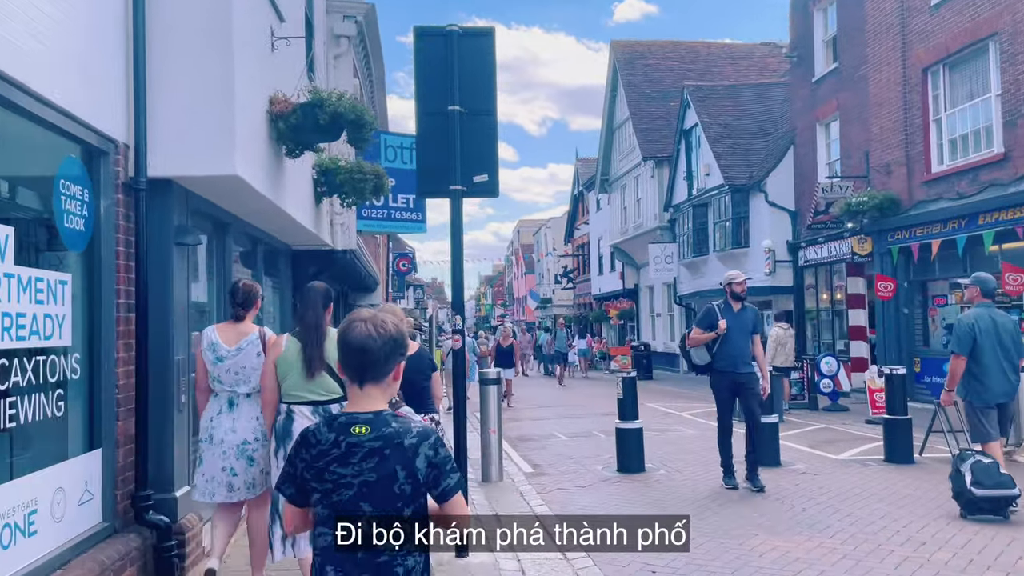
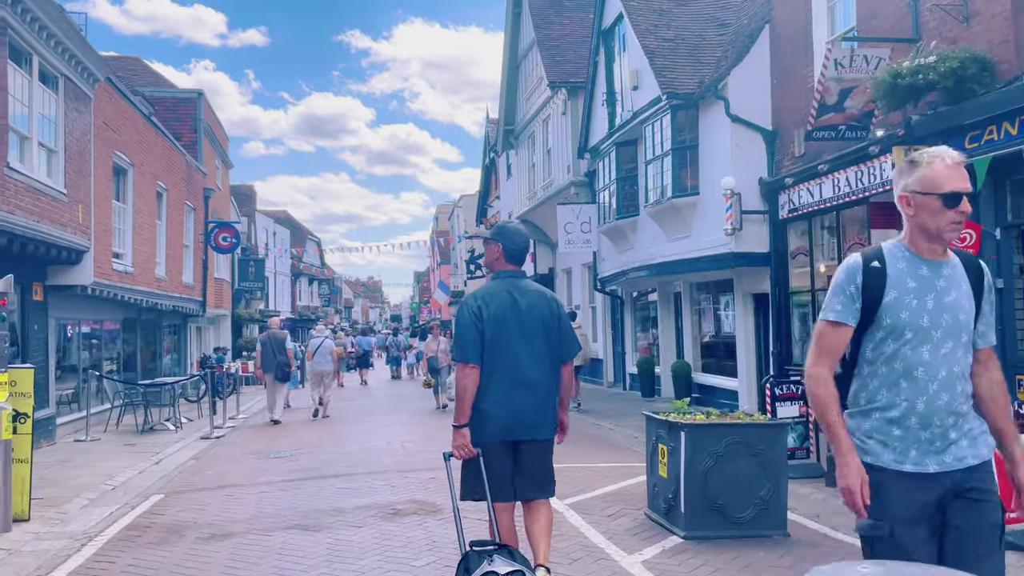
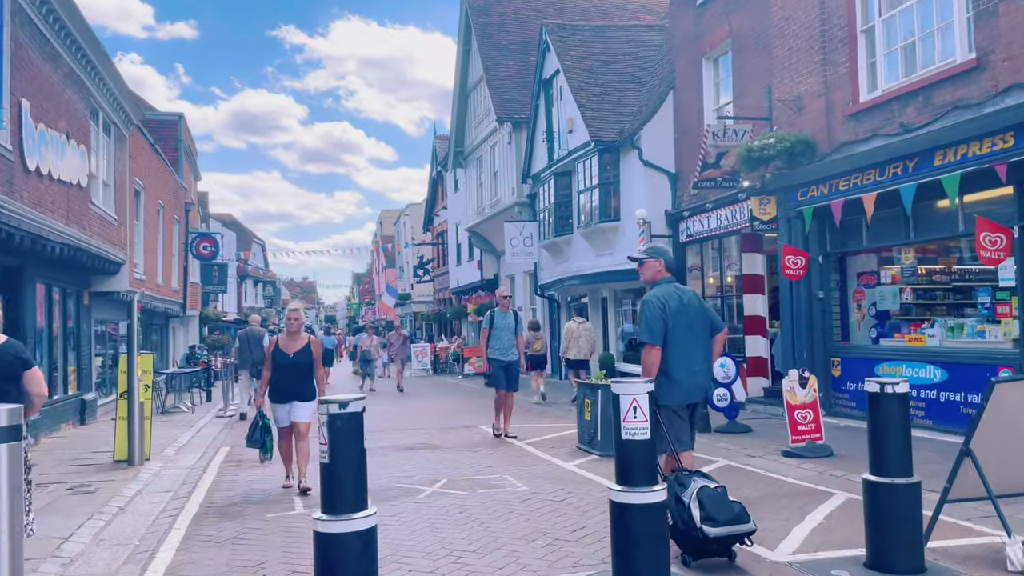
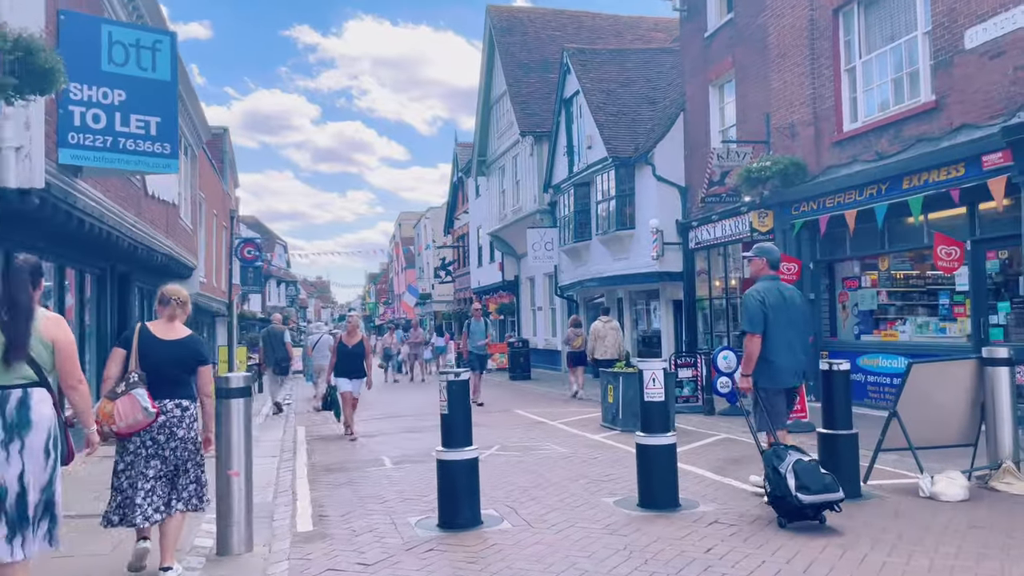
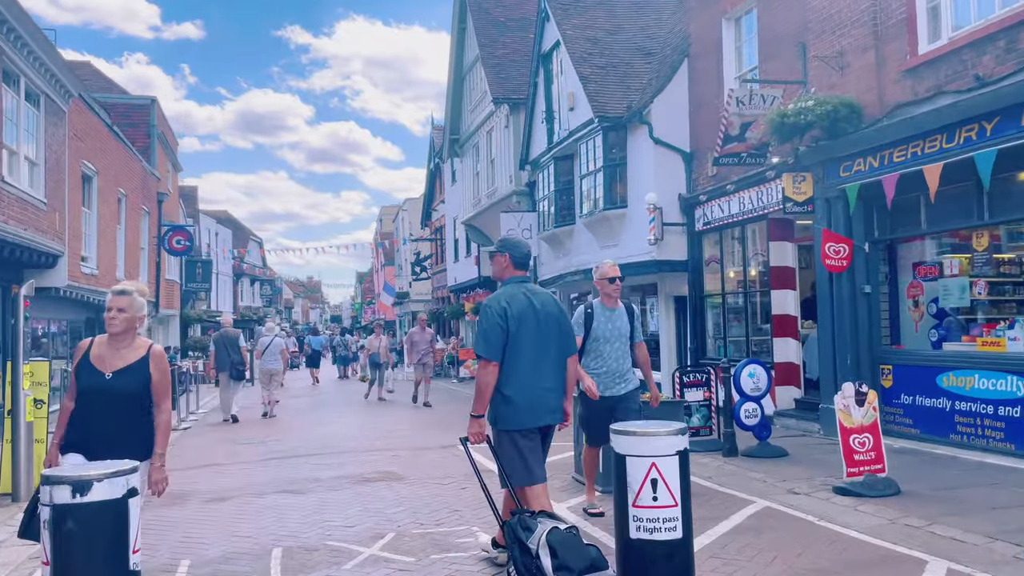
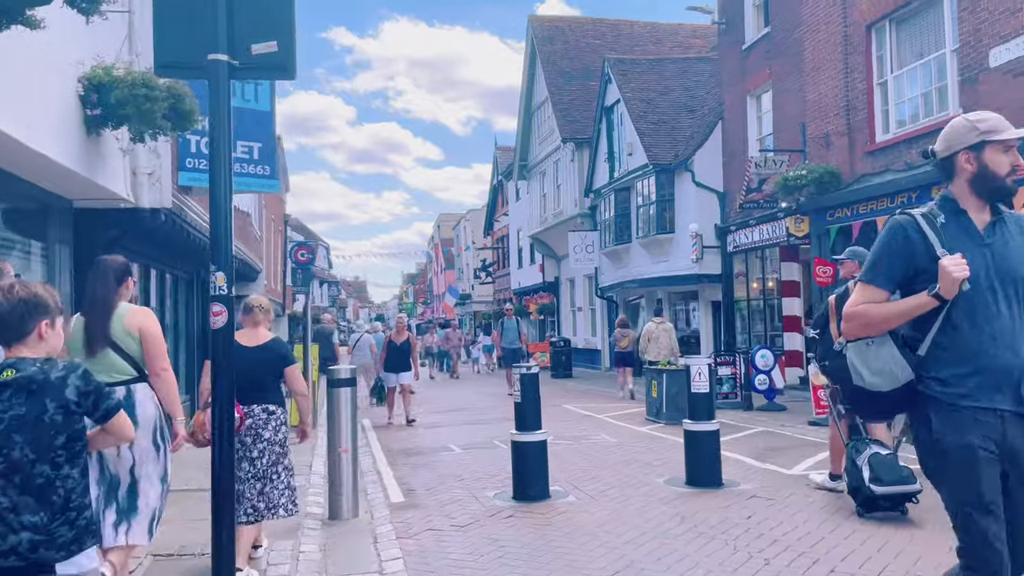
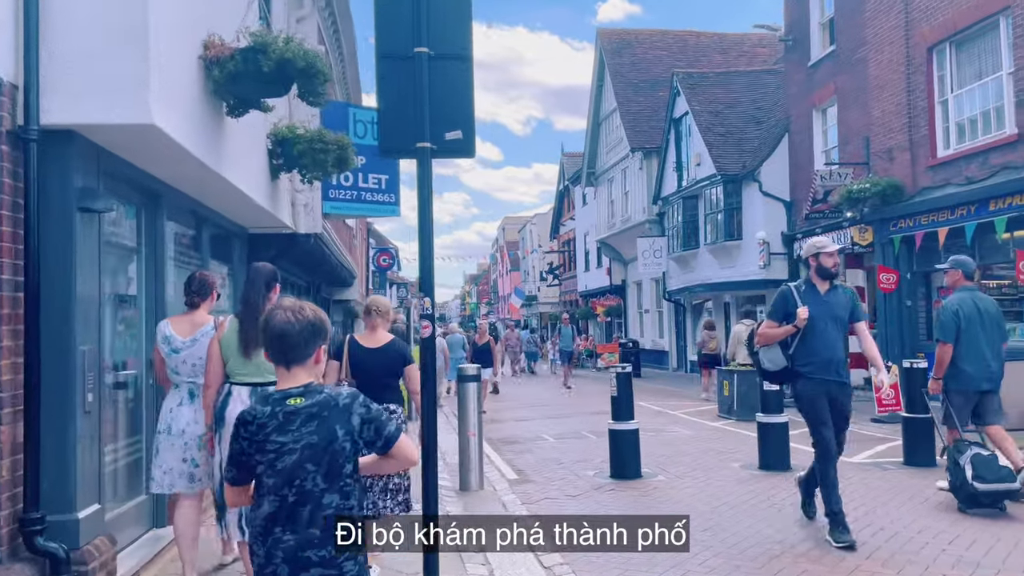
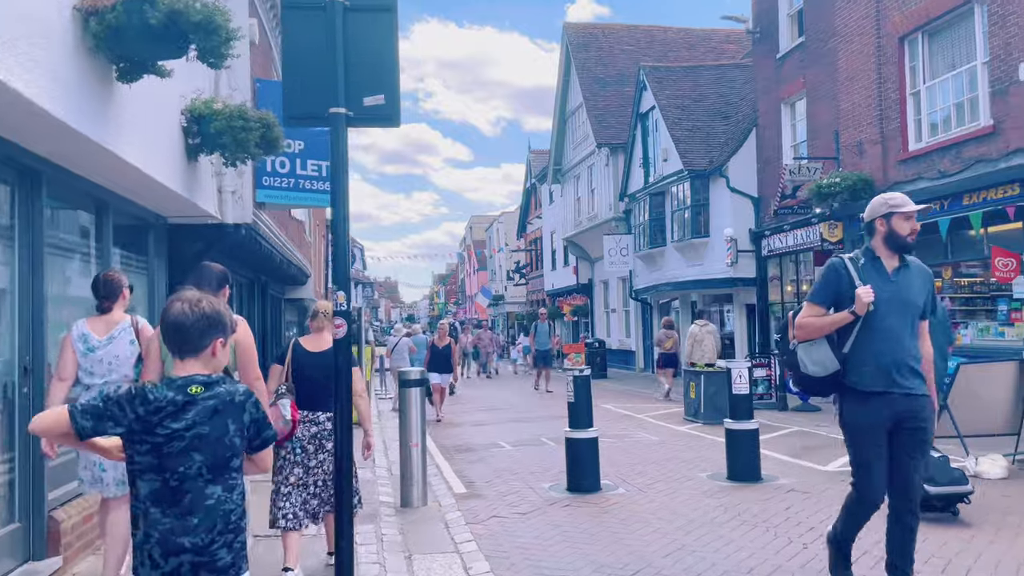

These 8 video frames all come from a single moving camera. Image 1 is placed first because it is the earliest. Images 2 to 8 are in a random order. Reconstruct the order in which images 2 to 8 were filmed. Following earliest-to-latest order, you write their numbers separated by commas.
7, 8, 6, 4, 3, 5, 2
